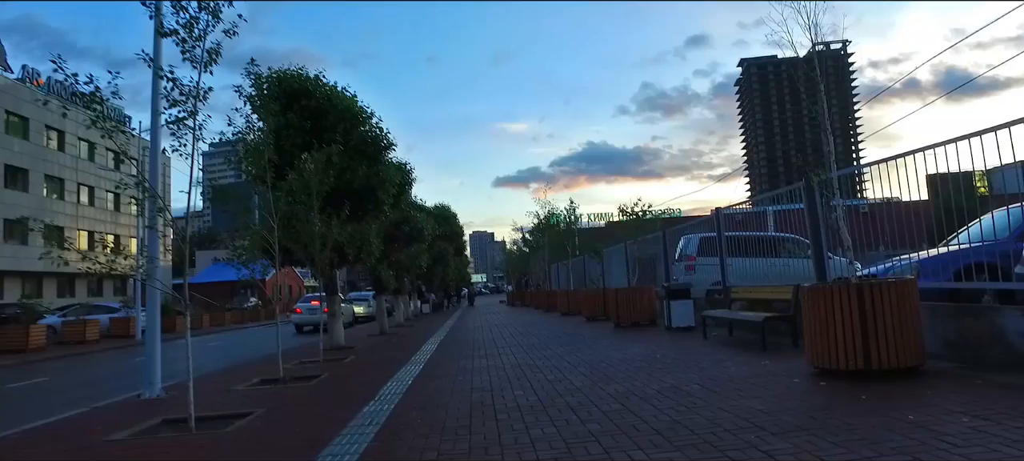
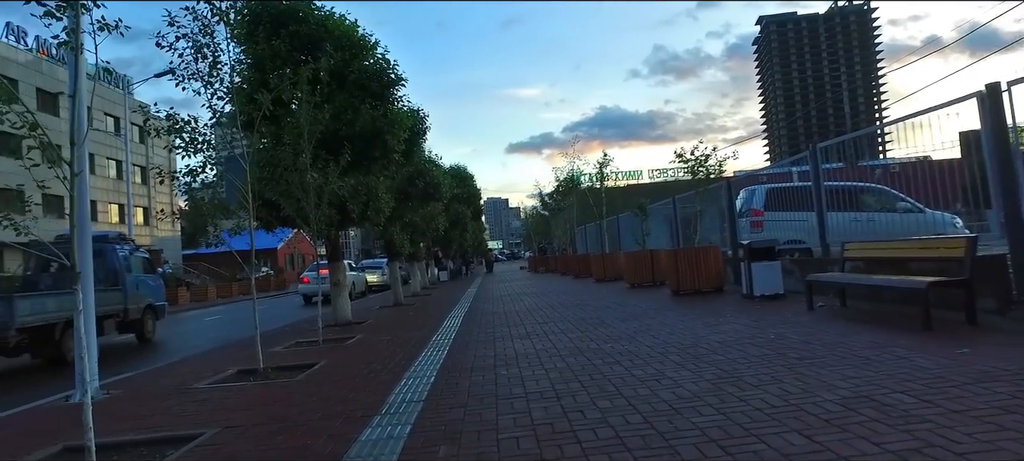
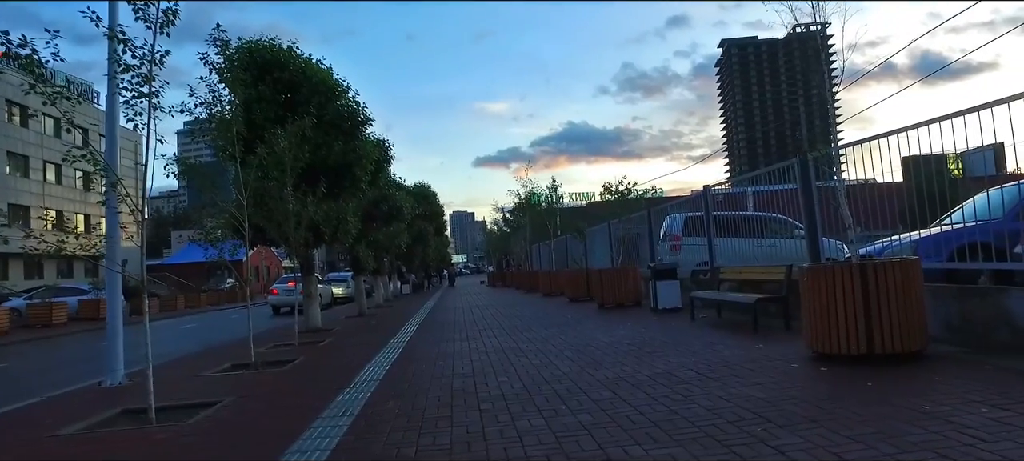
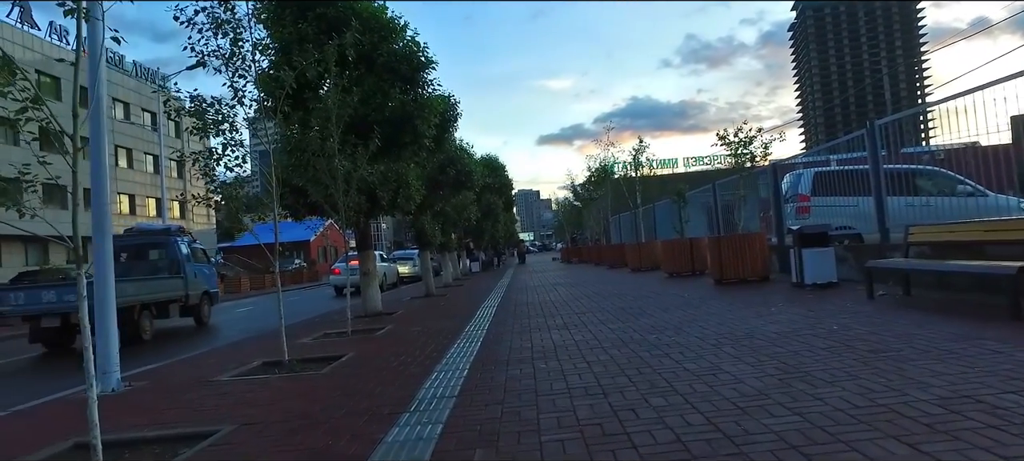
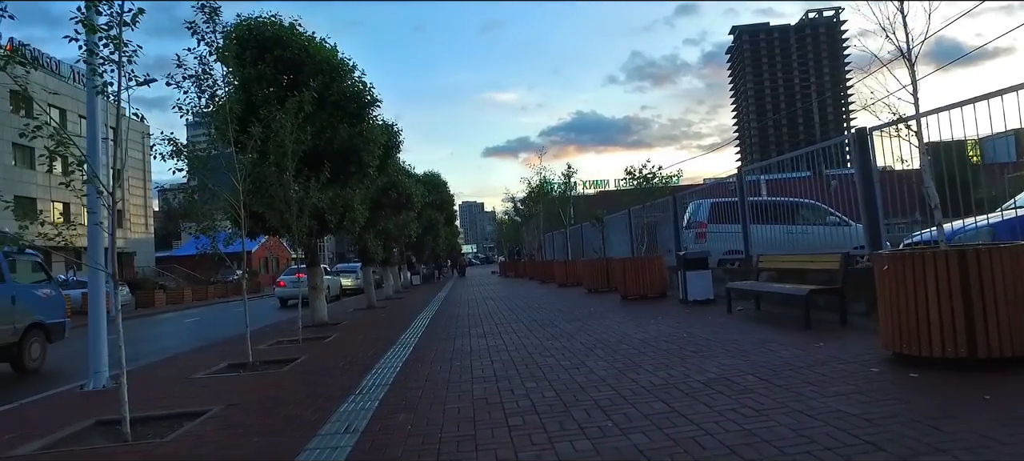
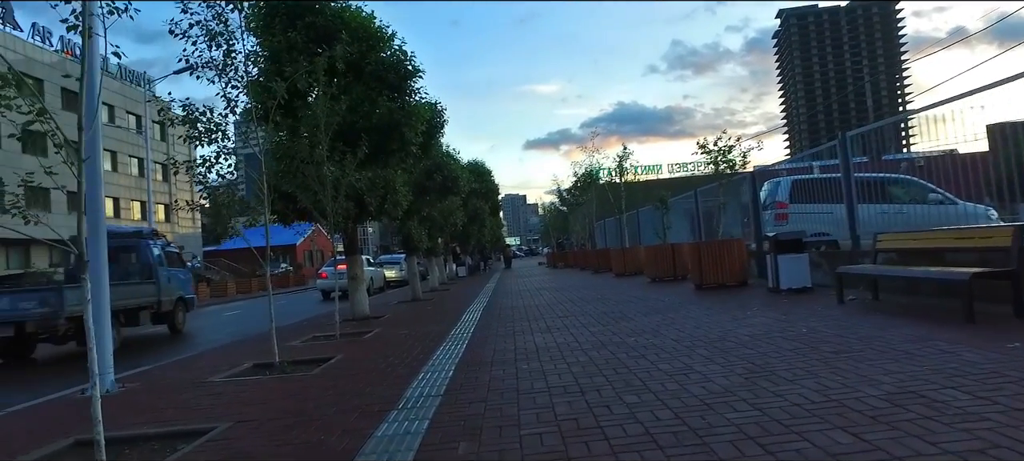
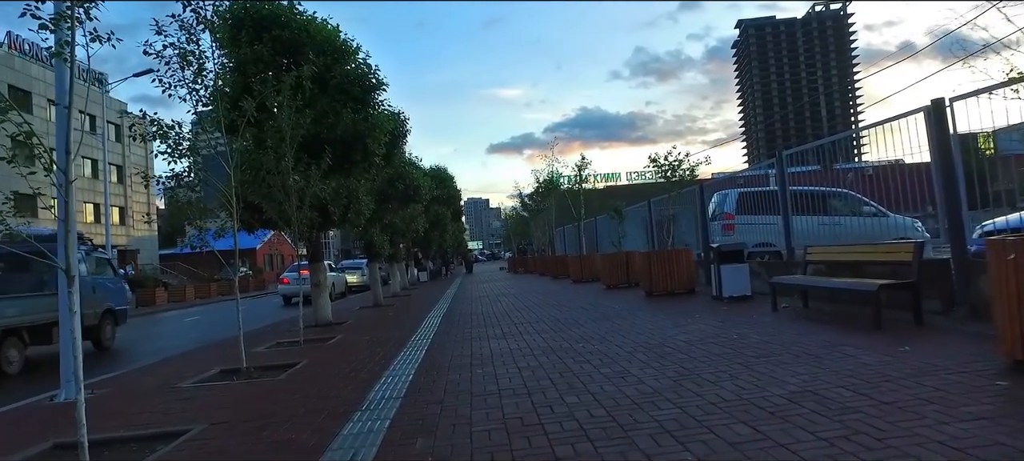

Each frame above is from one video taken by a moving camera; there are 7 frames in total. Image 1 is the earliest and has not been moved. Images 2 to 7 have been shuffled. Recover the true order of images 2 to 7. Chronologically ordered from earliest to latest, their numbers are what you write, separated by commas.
3, 5, 7, 2, 6, 4
